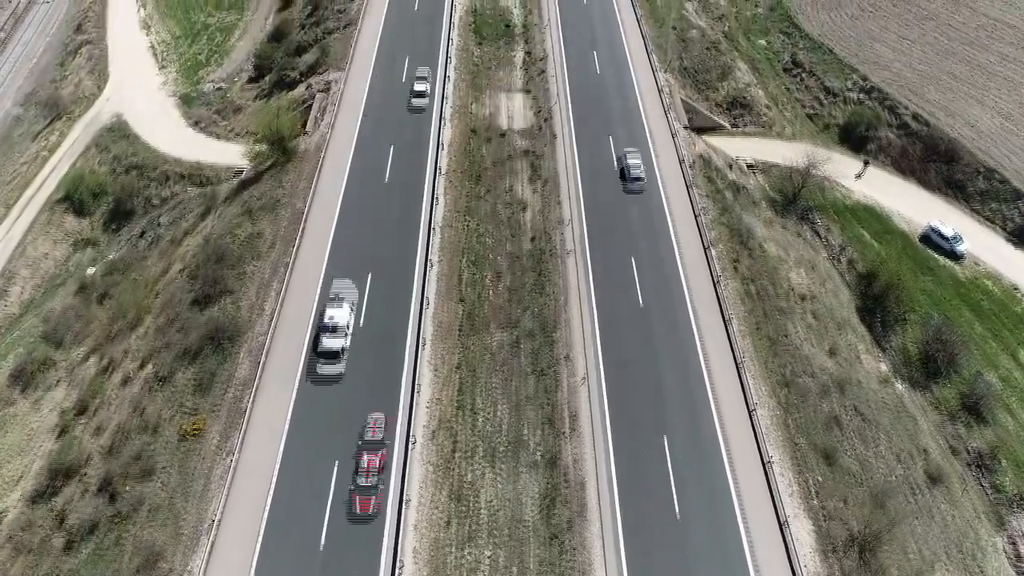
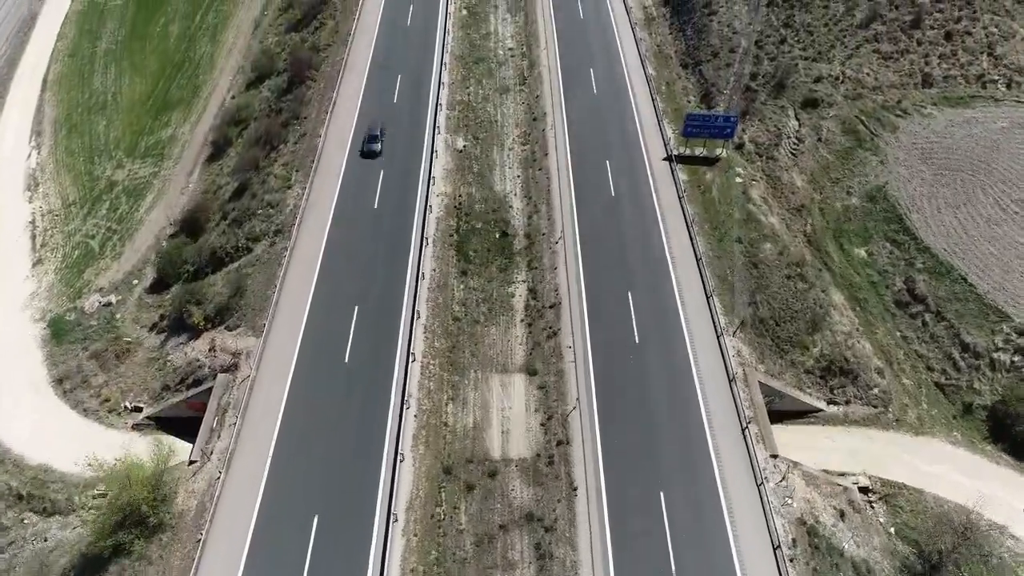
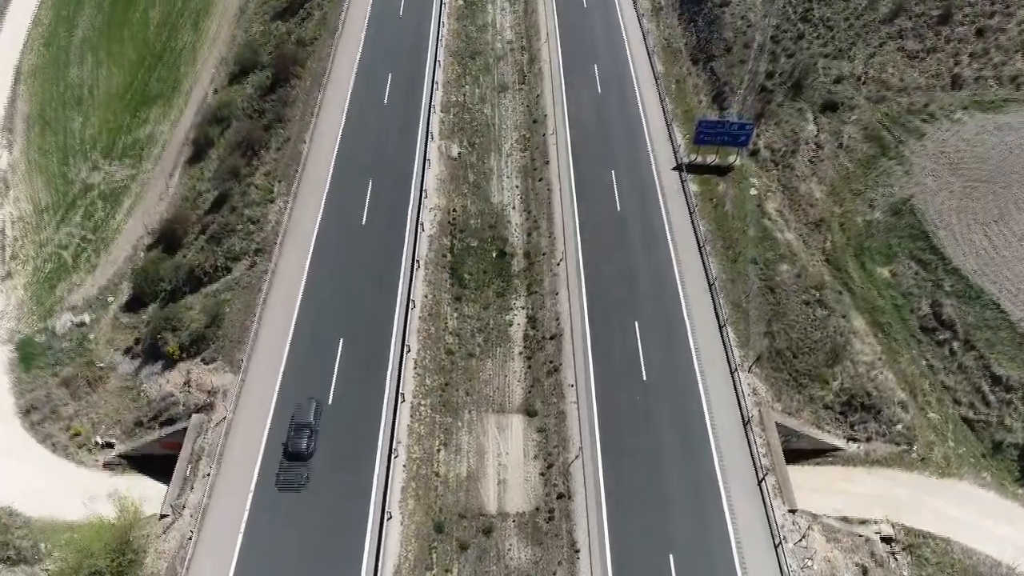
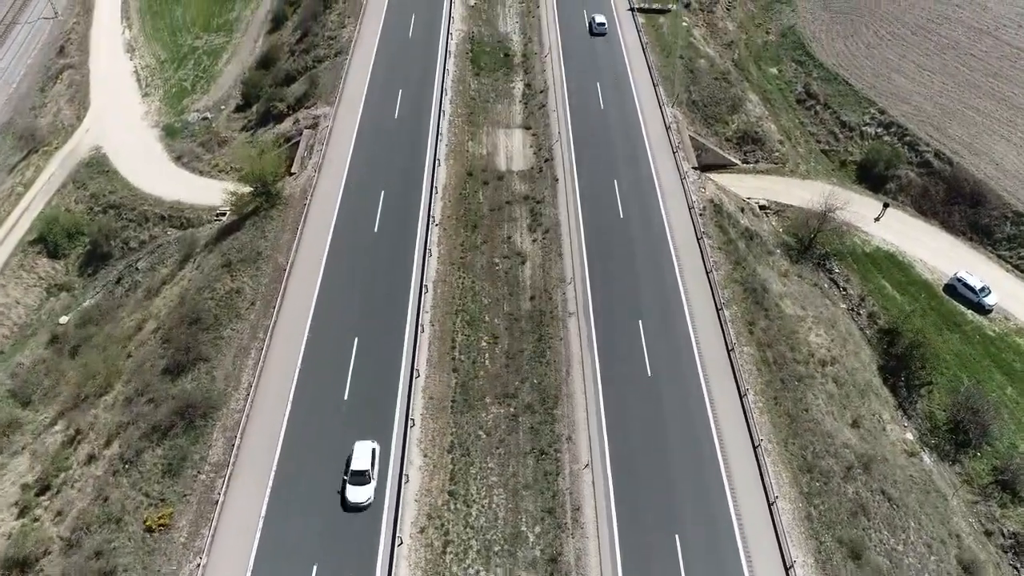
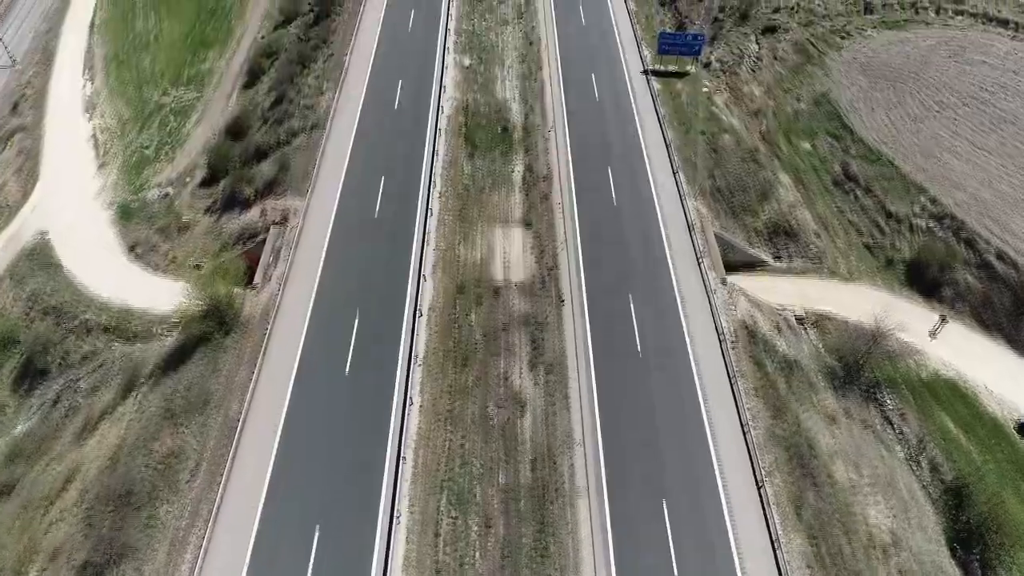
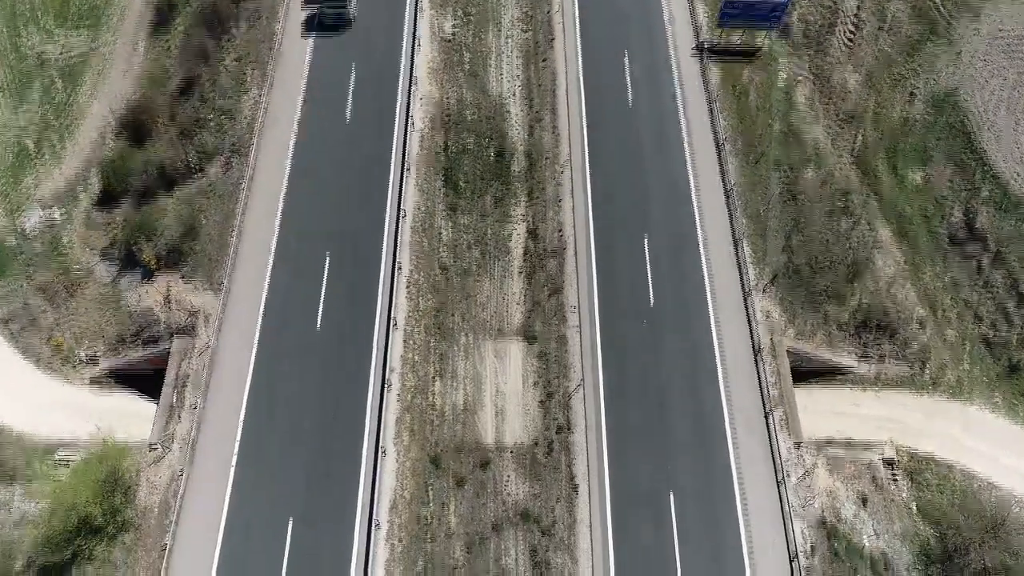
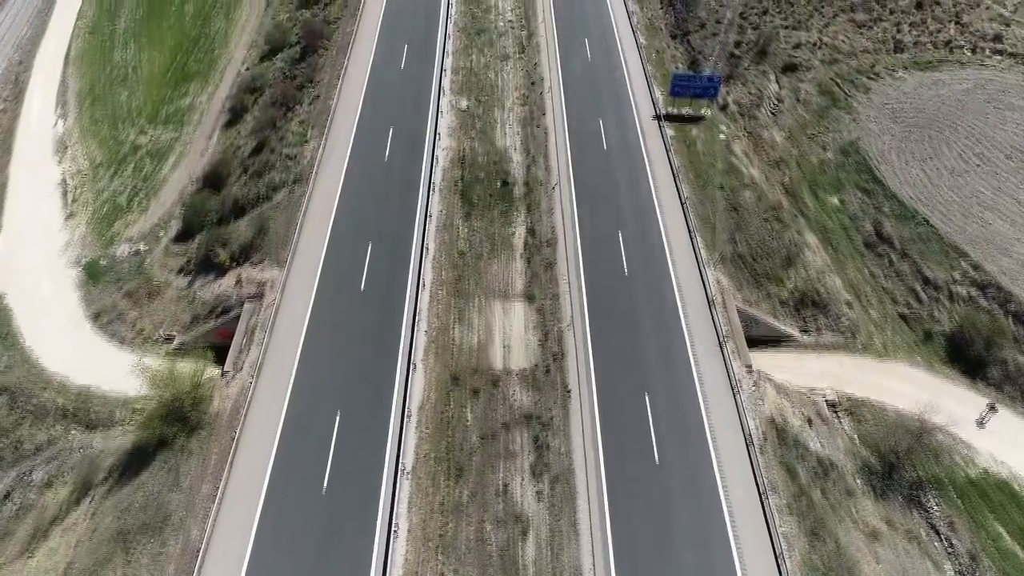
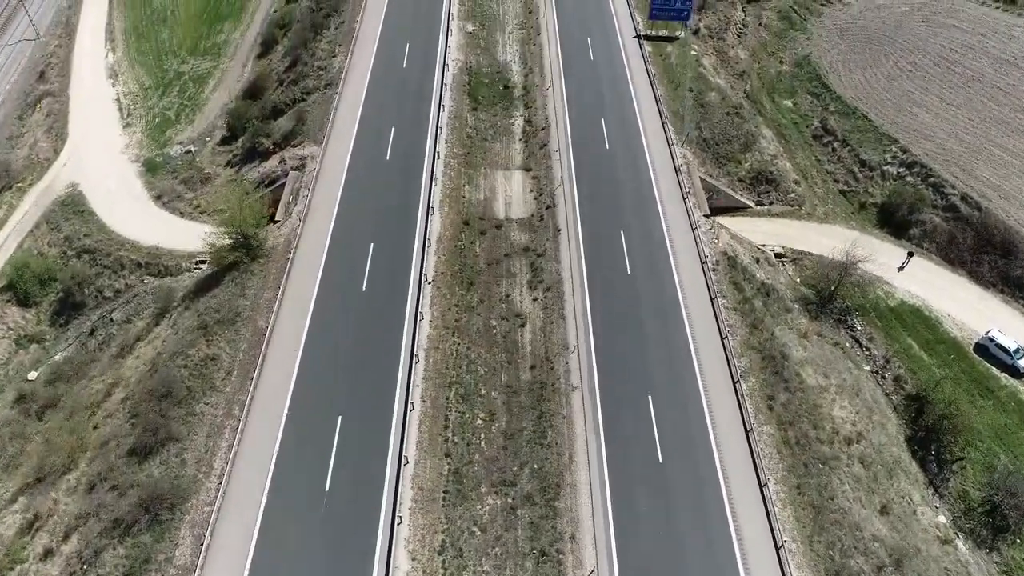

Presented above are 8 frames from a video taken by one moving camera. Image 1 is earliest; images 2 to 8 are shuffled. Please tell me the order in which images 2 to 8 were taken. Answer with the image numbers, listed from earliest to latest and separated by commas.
4, 8, 5, 7, 2, 3, 6
